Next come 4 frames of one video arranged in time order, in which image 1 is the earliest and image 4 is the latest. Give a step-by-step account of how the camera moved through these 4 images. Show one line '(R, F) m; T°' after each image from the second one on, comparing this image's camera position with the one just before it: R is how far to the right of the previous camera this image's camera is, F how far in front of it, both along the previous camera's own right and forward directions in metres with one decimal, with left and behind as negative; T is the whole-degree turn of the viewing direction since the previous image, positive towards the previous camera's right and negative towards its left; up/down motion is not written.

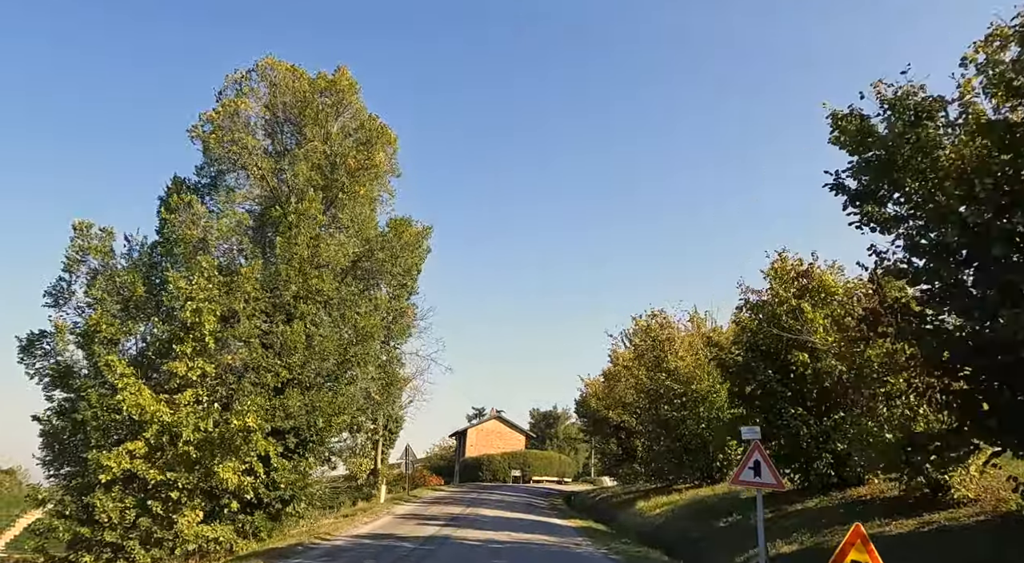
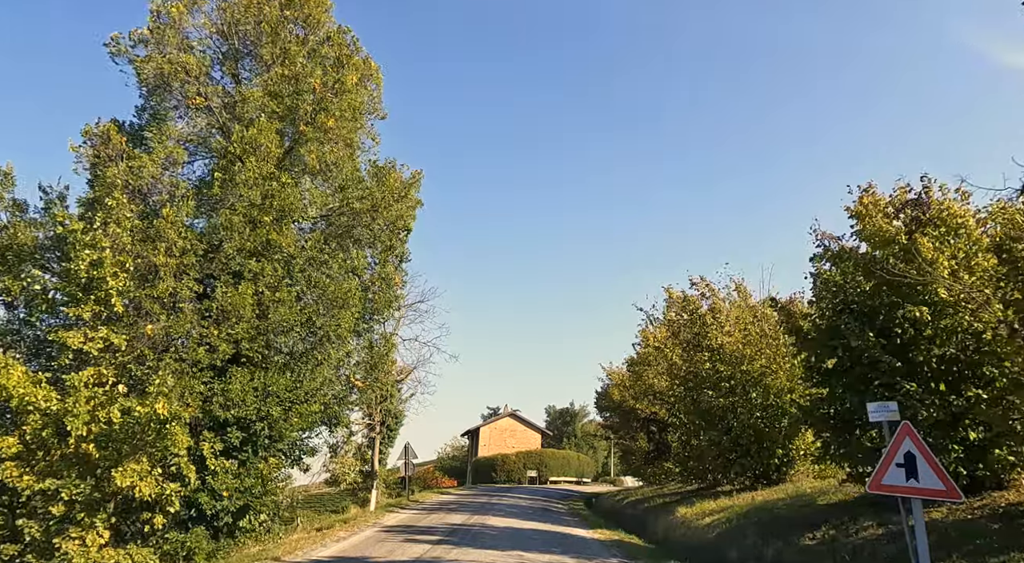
(+0.1, +4.0) m; -1°
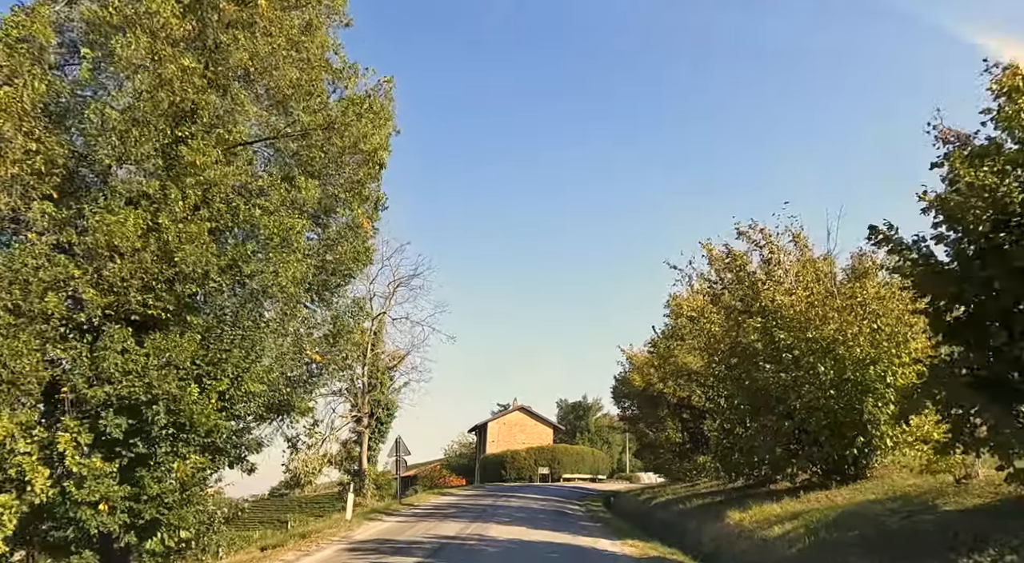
(+0.1, +4.0) m; -1°
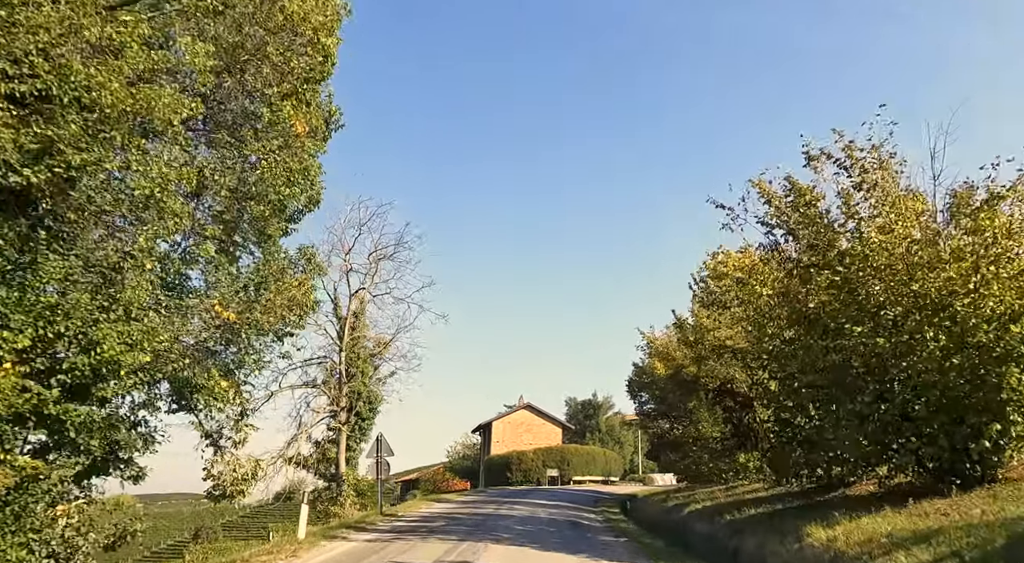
(+0.1, +4.0) m; -1°
